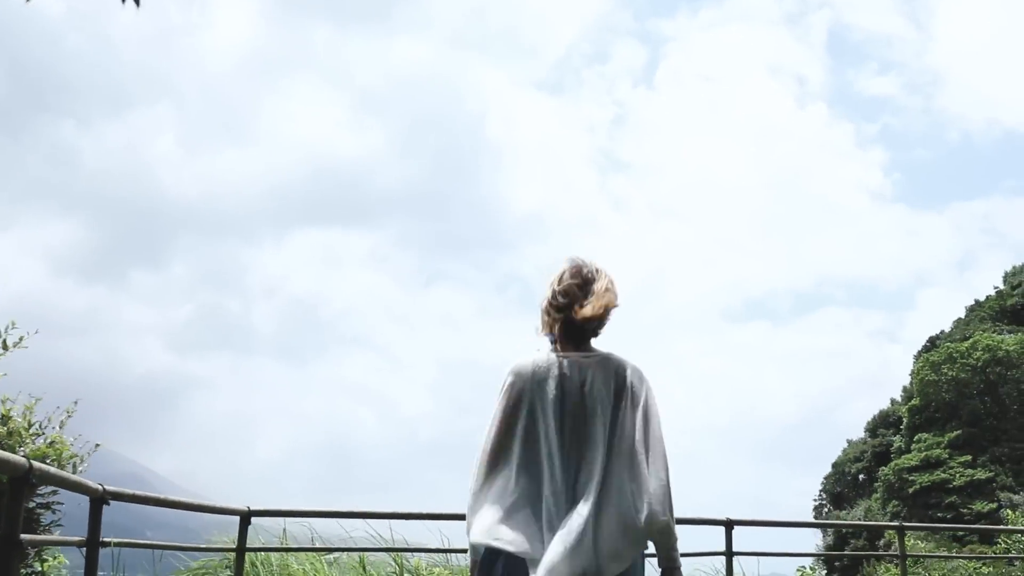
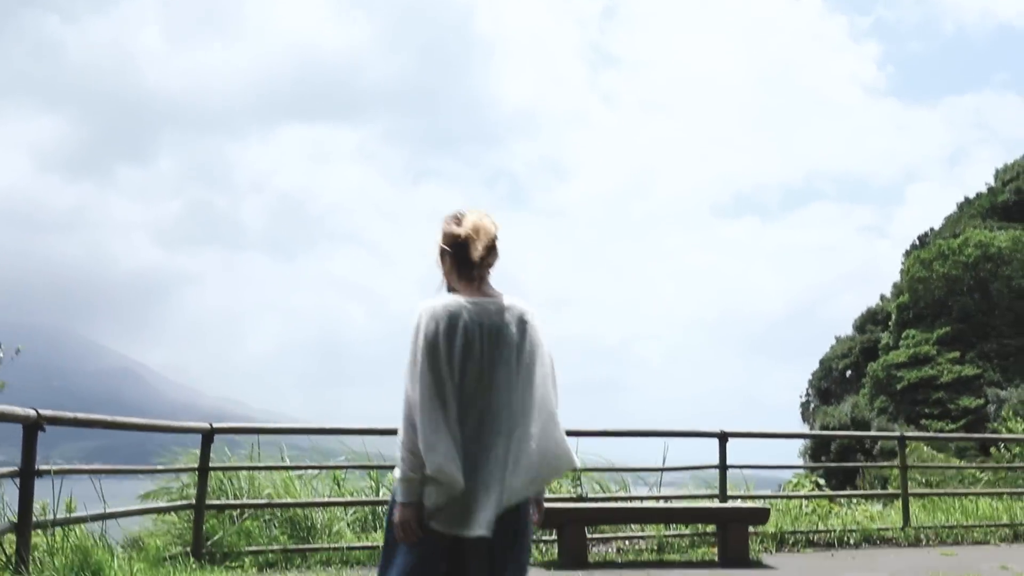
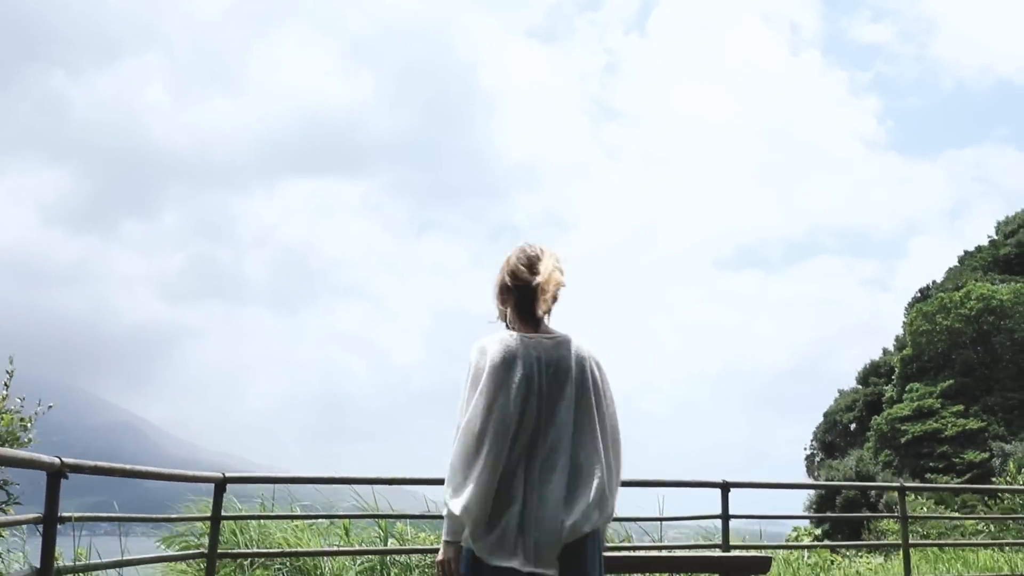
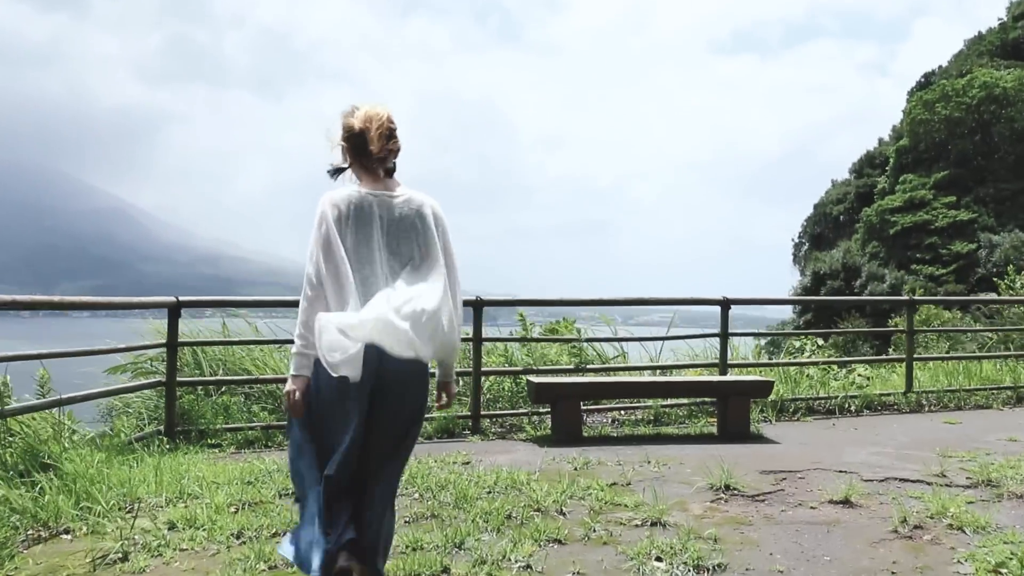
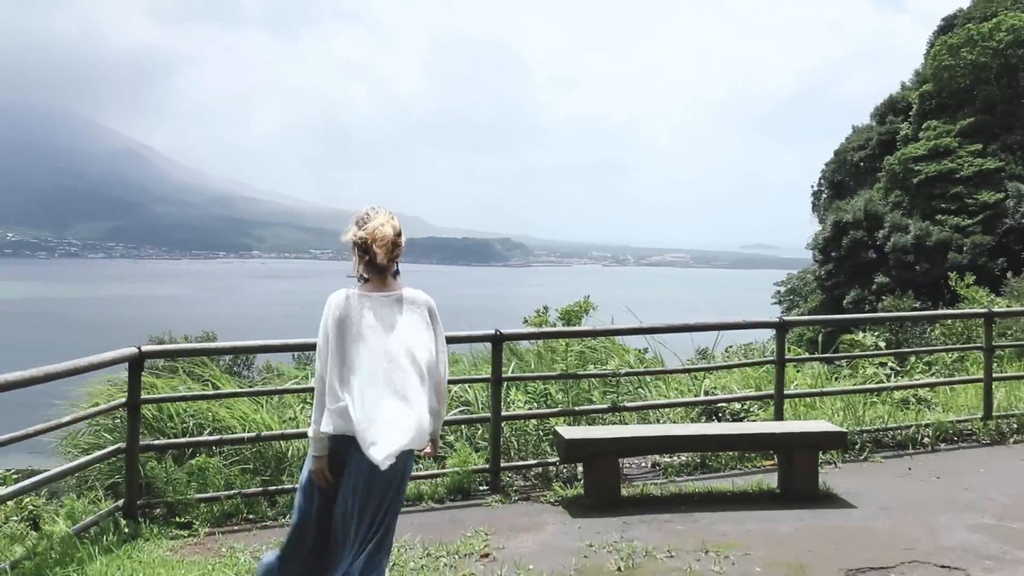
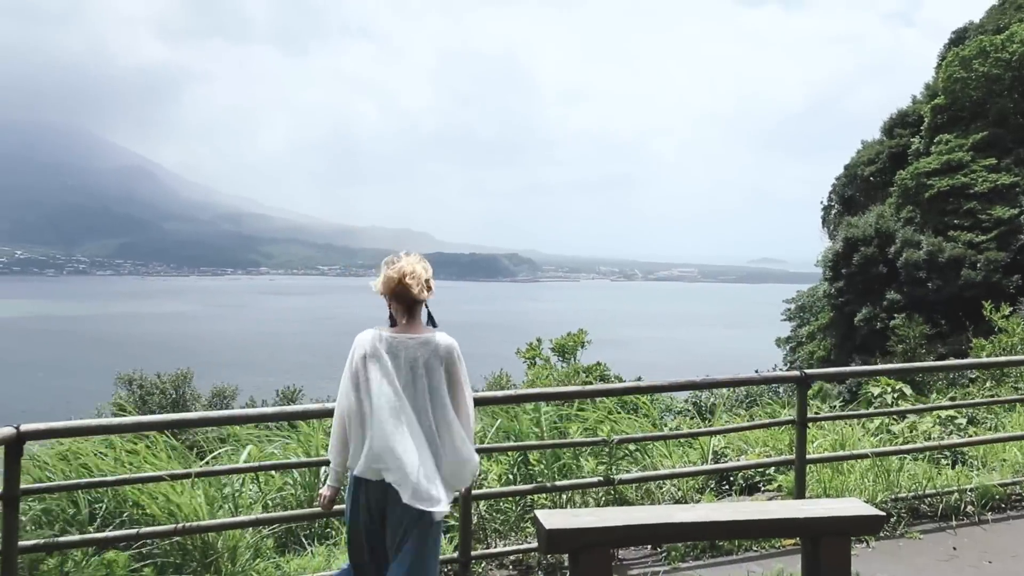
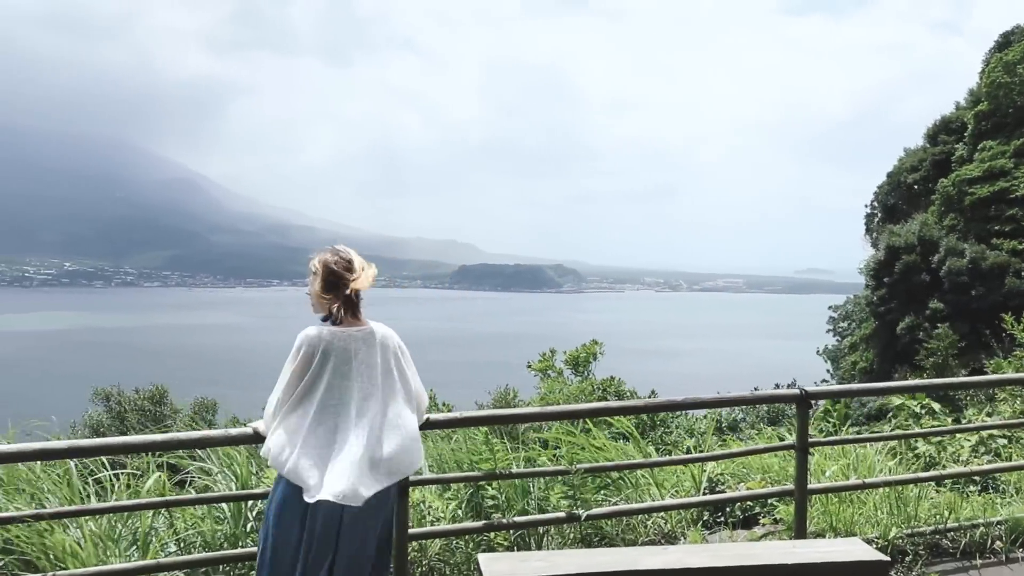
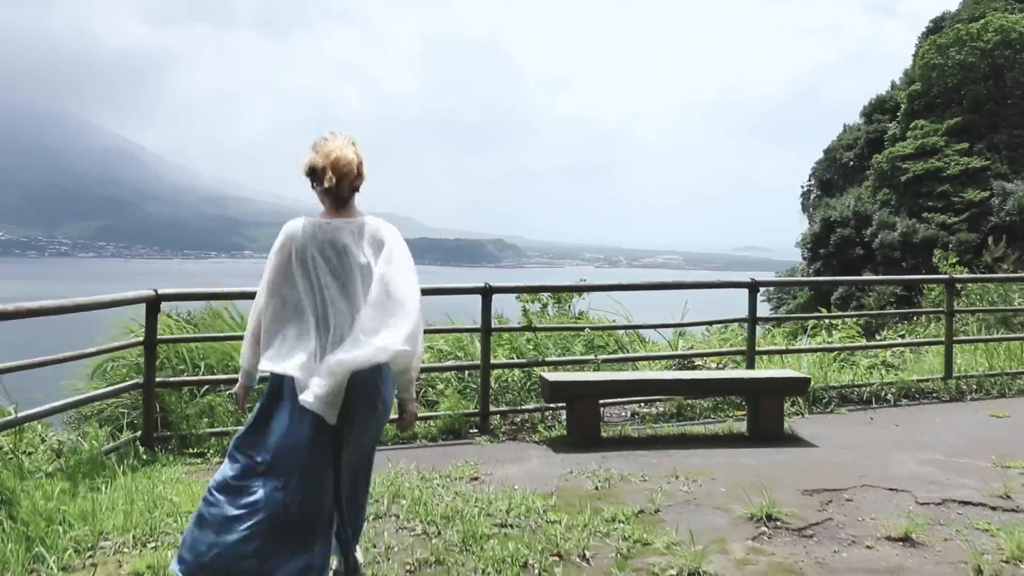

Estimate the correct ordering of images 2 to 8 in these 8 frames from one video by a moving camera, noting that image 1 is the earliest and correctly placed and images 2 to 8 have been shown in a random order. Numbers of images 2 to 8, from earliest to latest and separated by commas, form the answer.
3, 2, 4, 8, 5, 6, 7
